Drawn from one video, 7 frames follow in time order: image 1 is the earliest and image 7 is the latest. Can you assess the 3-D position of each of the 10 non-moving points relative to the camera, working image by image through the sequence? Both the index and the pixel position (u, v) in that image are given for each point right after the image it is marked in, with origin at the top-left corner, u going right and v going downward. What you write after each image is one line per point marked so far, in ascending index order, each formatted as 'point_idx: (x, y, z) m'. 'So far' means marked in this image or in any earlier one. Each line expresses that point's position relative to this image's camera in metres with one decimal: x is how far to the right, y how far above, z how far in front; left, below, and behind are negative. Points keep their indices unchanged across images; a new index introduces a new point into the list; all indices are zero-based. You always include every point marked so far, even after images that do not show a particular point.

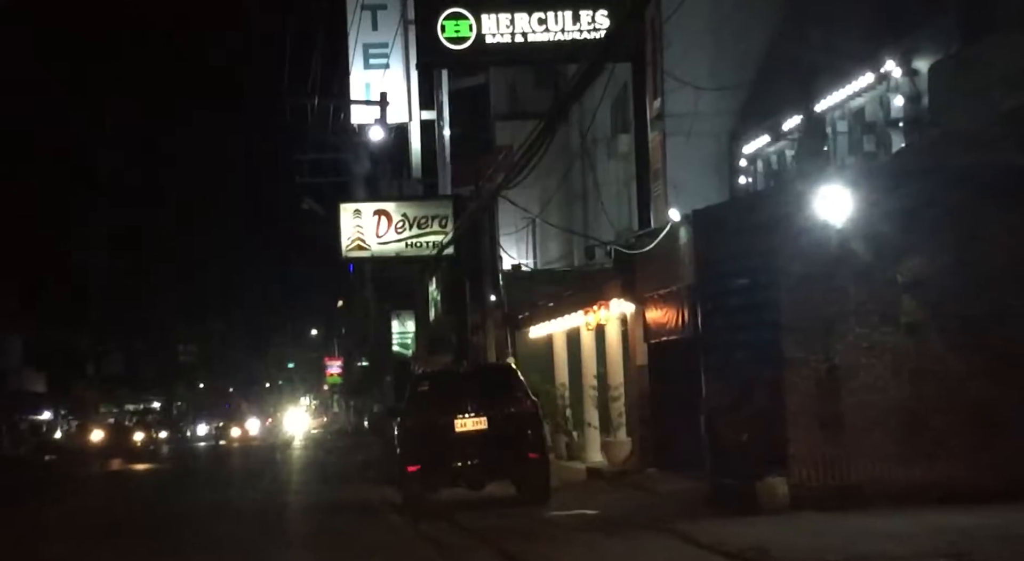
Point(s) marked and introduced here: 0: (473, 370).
0: (-0.5, -1.2, +17.6) m
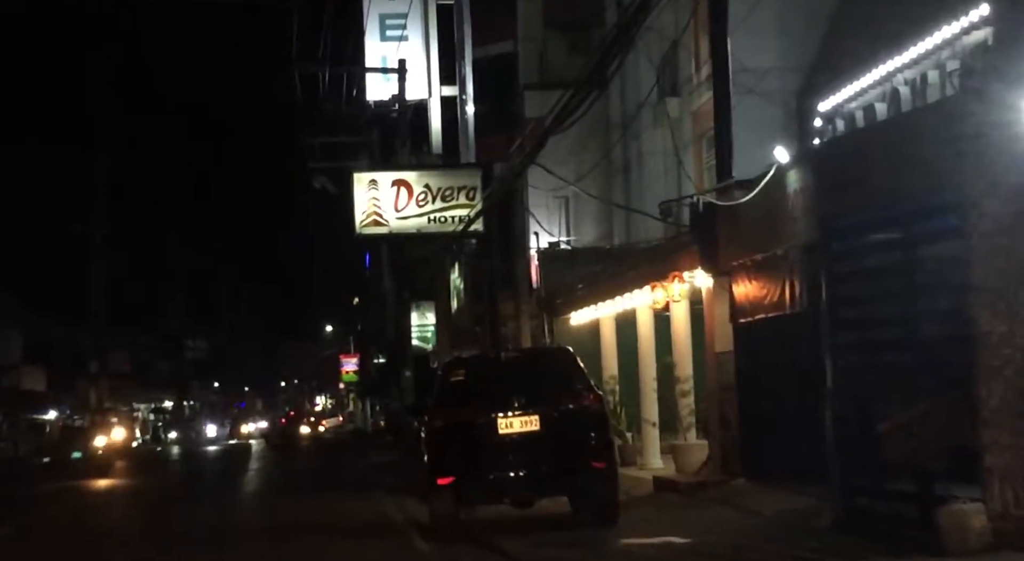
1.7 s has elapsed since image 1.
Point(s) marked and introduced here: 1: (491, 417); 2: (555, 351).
0: (+0.1, -0.8, +13.9) m
1: (-0.2, -1.4, +13.5) m
2: (+0.5, -0.7, +13.8) m
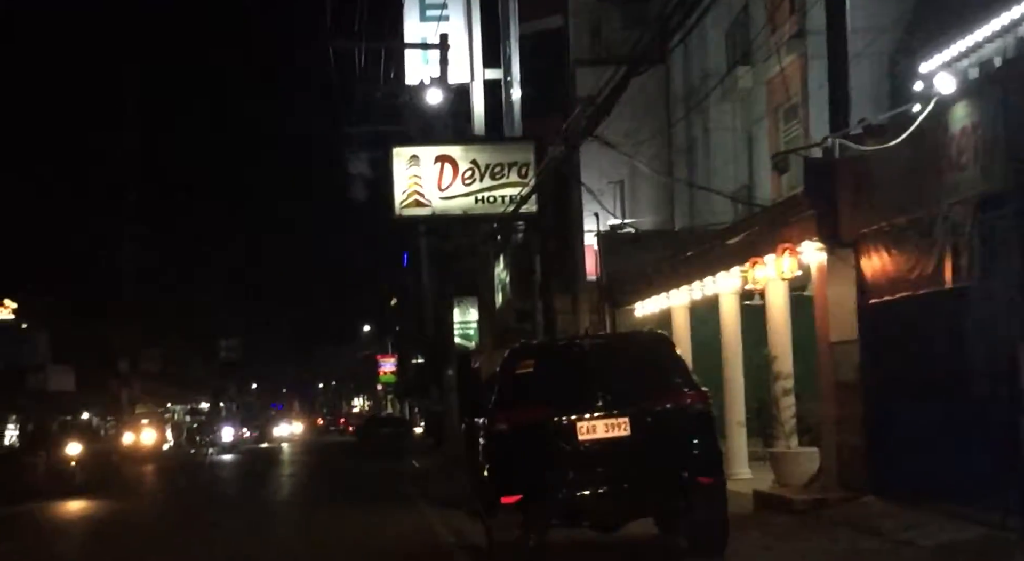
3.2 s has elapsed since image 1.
0: (+0.8, -0.5, +11.1) m
1: (+0.5, -1.1, +10.8) m
2: (+1.1, -0.5, +11.1) m
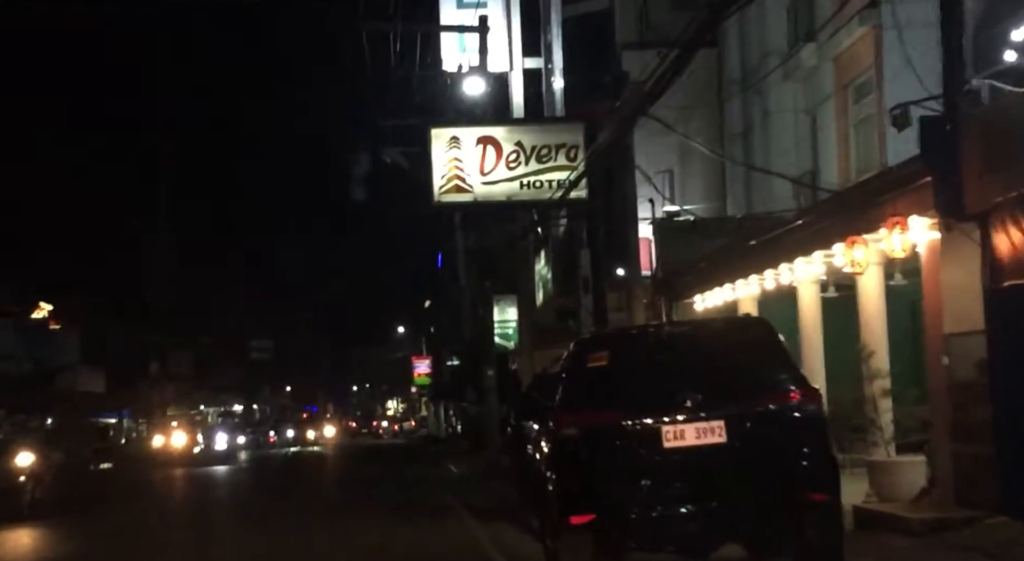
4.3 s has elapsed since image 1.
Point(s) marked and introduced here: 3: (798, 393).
0: (+1.2, -0.4, +9.3) m
1: (+0.9, -1.0, +8.9) m
2: (+1.6, -0.3, +9.2) m
3: (+1.9, -0.8, +8.9) m
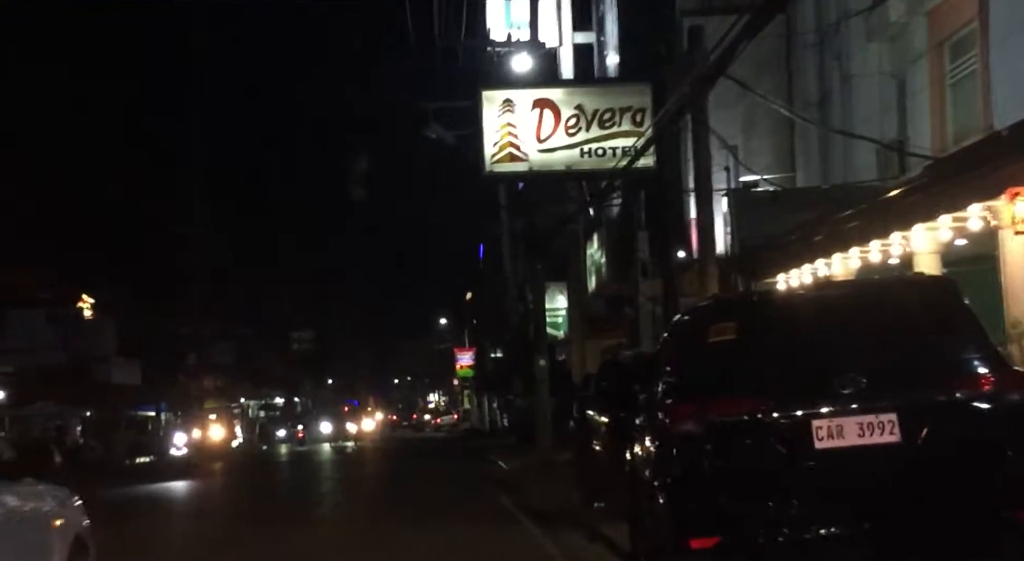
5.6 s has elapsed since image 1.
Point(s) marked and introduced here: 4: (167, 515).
0: (+1.8, -0.1, +7.1) m
1: (+1.4, -0.7, +6.8) m
2: (+2.1, 0.0, +7.0) m
3: (+2.4, -0.5, +6.7) m
4: (-5.3, -3.5, +19.7) m
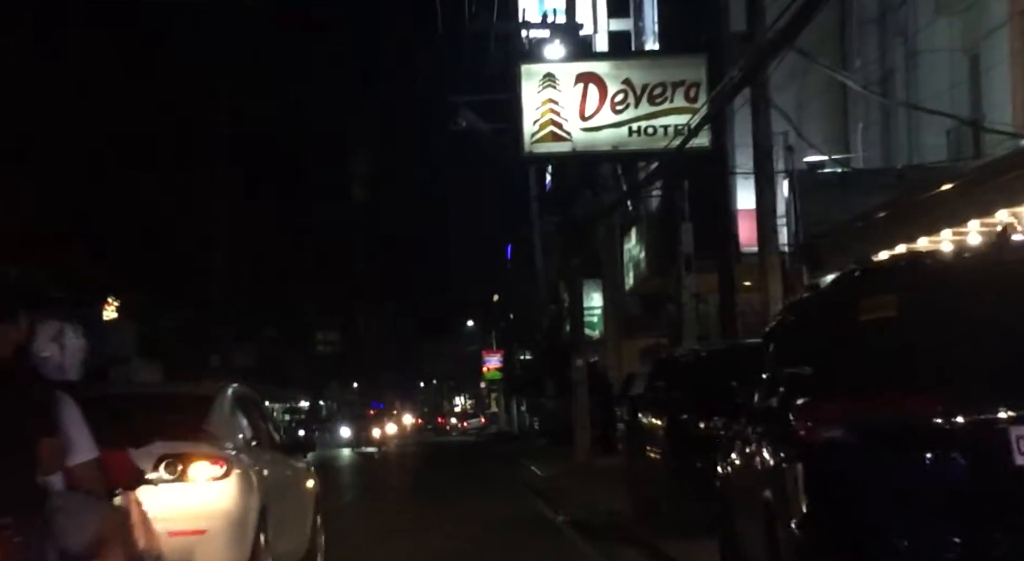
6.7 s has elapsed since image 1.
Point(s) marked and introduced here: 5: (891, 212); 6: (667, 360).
0: (+2.1, +0.1, +5.3) m
1: (+1.7, -0.5, +5.0) m
2: (+2.4, +0.1, +5.3) m
3: (+2.7, -0.3, +5.0) m
4: (-4.7, -3.4, +18.1) m
5: (+4.2, +0.8, +14.9) m
6: (+1.8, -0.9, +15.0) m
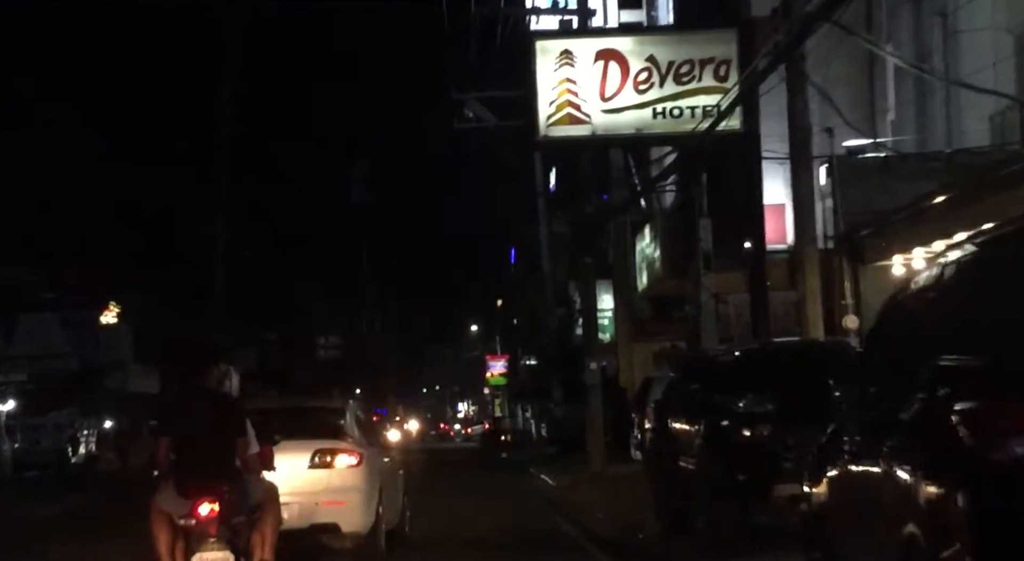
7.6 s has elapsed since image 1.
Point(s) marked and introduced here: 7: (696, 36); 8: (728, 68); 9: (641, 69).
0: (+2.2, +0.2, +3.9) m
1: (+1.9, -0.4, +3.6) m
2: (+2.6, +0.3, +3.8) m
3: (+2.9, -0.2, +3.5) m
4: (-4.6, -3.4, +16.7) m
5: (+4.4, +0.9, +13.4) m
6: (+1.9, -0.8, +13.6) m
7: (+2.4, +3.2, +17.3) m
8: (+2.8, +2.7, +17.2) m
9: (+1.7, +2.8, +17.4) m
